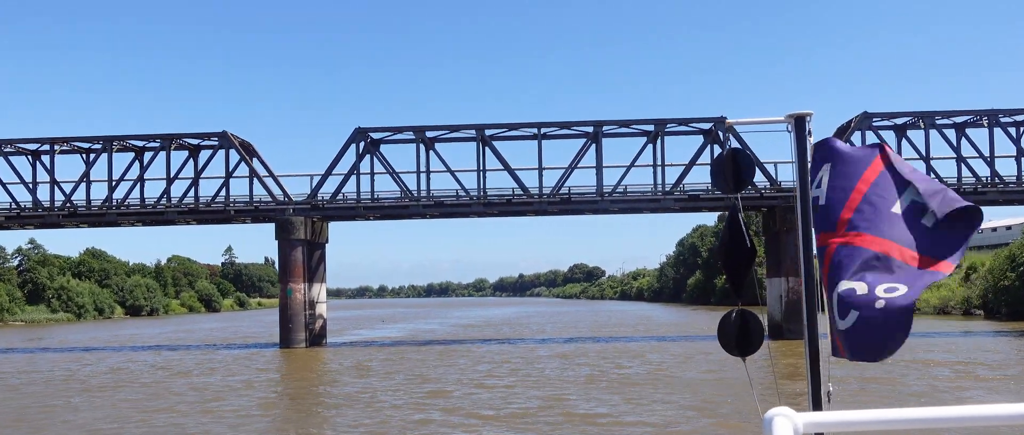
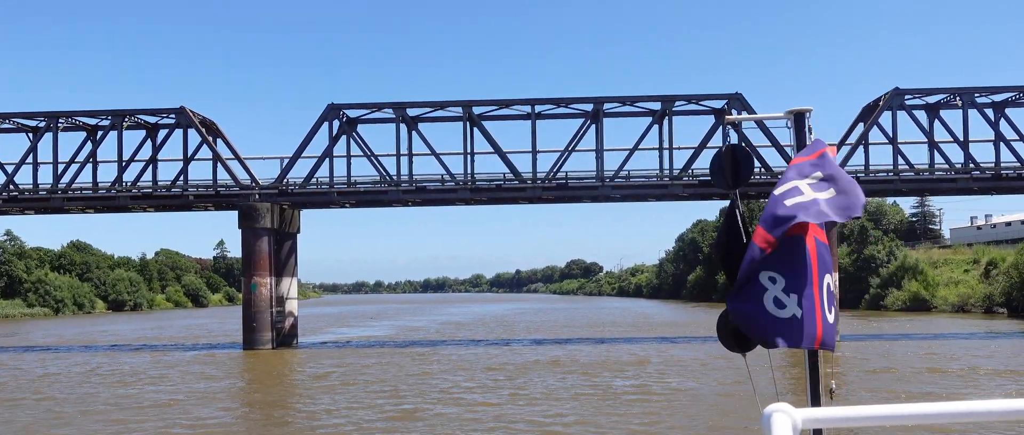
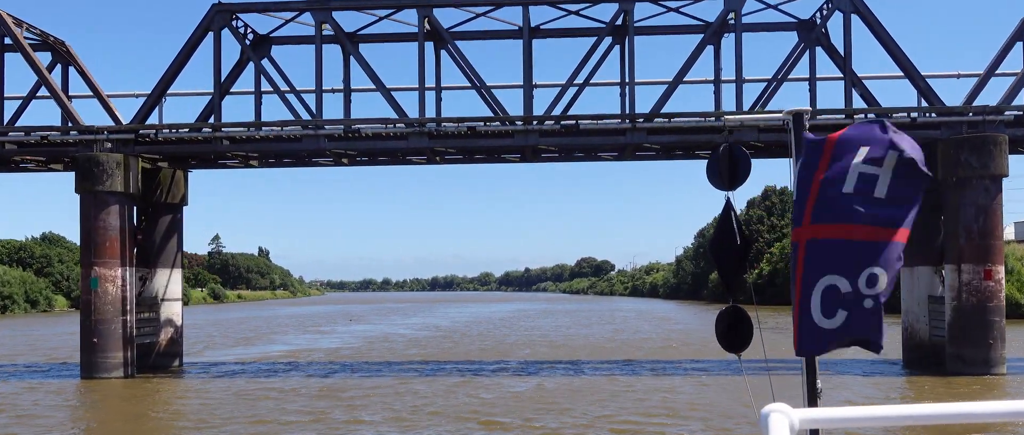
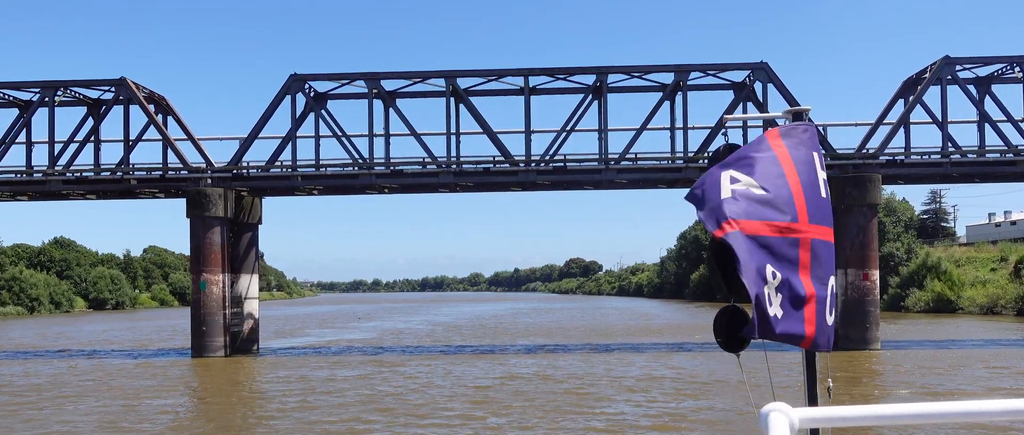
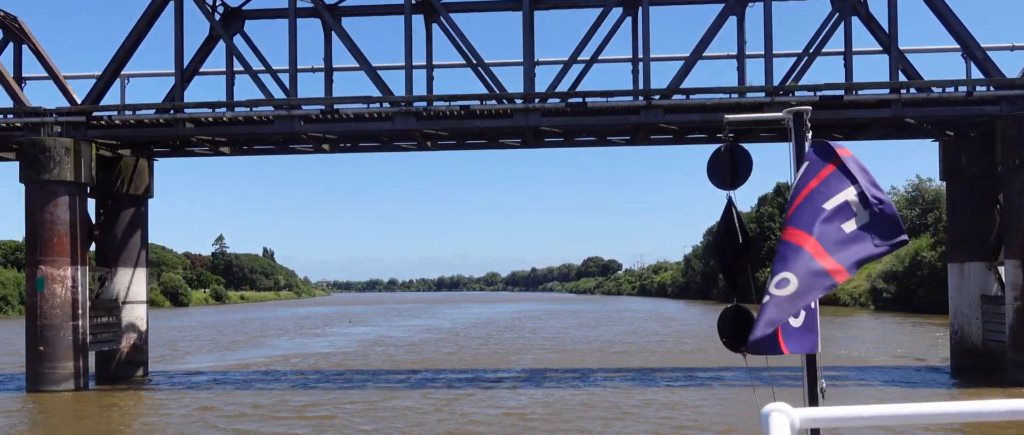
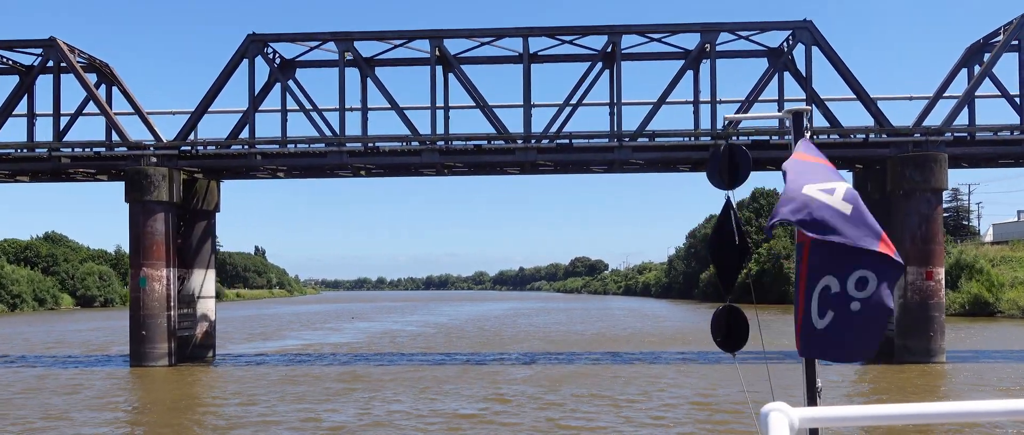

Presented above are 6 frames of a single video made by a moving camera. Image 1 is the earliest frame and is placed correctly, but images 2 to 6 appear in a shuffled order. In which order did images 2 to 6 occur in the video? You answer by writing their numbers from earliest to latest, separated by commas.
2, 4, 6, 3, 5
